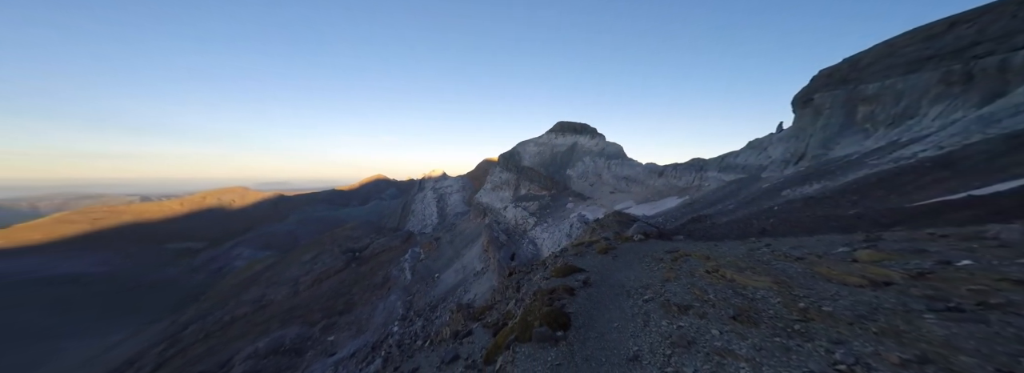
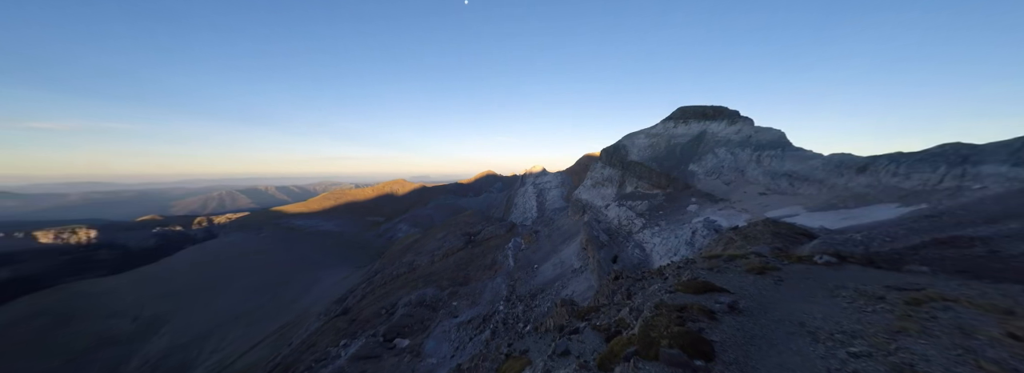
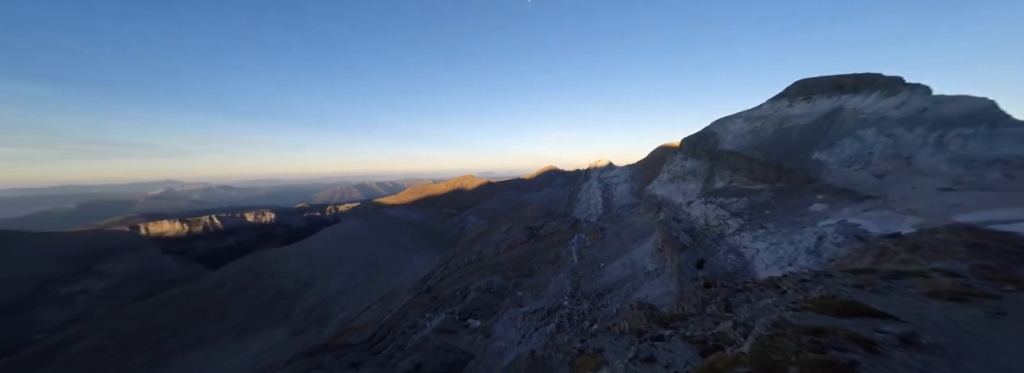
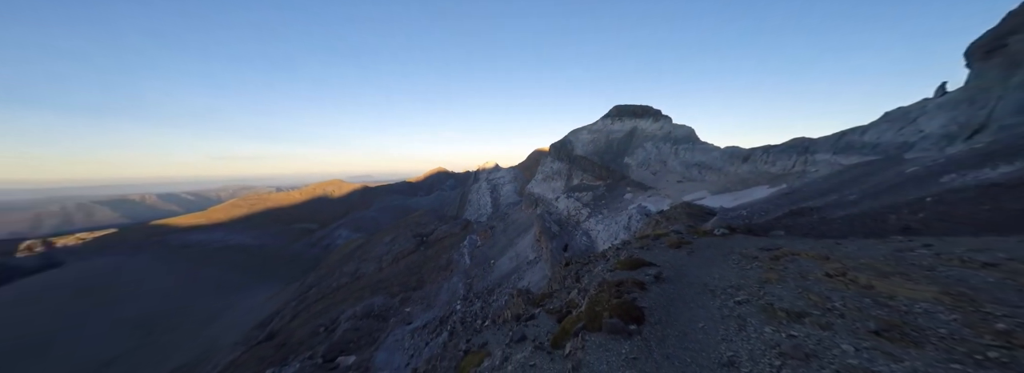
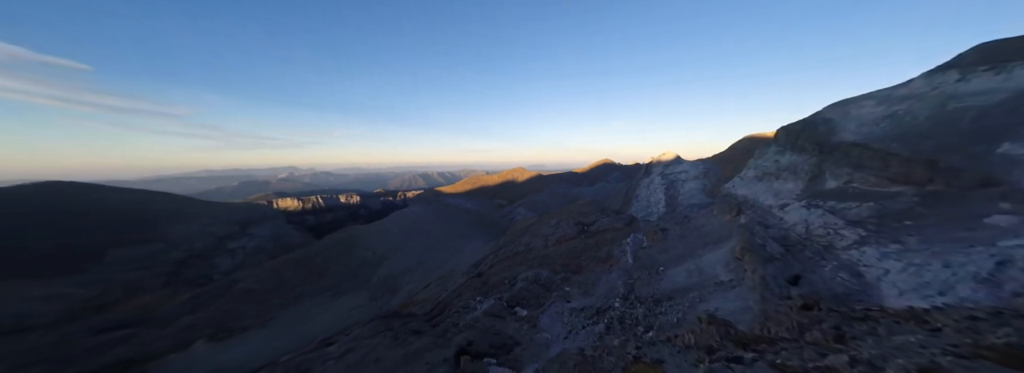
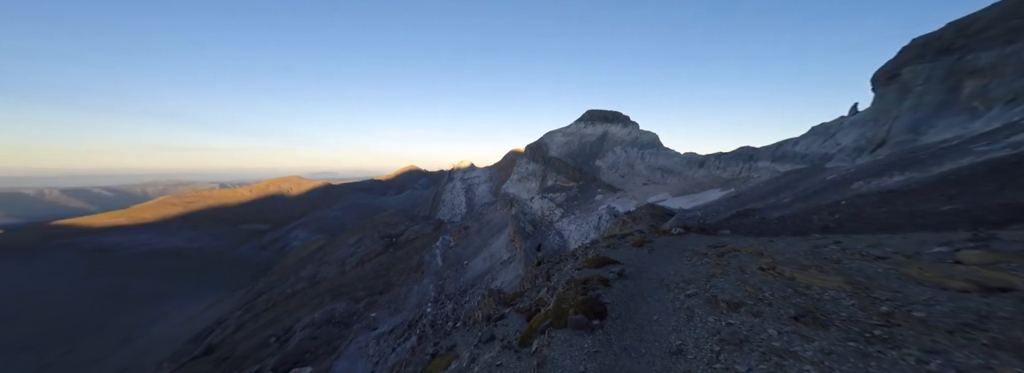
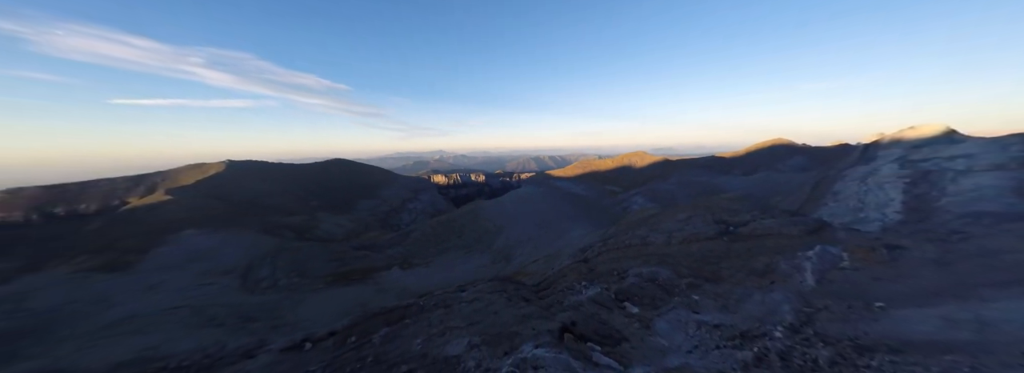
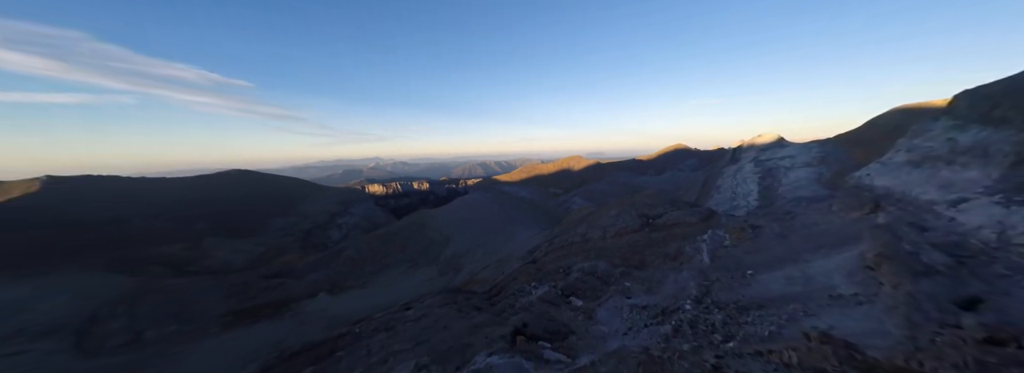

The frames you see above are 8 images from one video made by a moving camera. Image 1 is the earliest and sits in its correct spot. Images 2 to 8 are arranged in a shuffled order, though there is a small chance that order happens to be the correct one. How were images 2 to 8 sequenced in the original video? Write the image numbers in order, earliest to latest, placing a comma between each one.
6, 4, 2, 3, 5, 8, 7
